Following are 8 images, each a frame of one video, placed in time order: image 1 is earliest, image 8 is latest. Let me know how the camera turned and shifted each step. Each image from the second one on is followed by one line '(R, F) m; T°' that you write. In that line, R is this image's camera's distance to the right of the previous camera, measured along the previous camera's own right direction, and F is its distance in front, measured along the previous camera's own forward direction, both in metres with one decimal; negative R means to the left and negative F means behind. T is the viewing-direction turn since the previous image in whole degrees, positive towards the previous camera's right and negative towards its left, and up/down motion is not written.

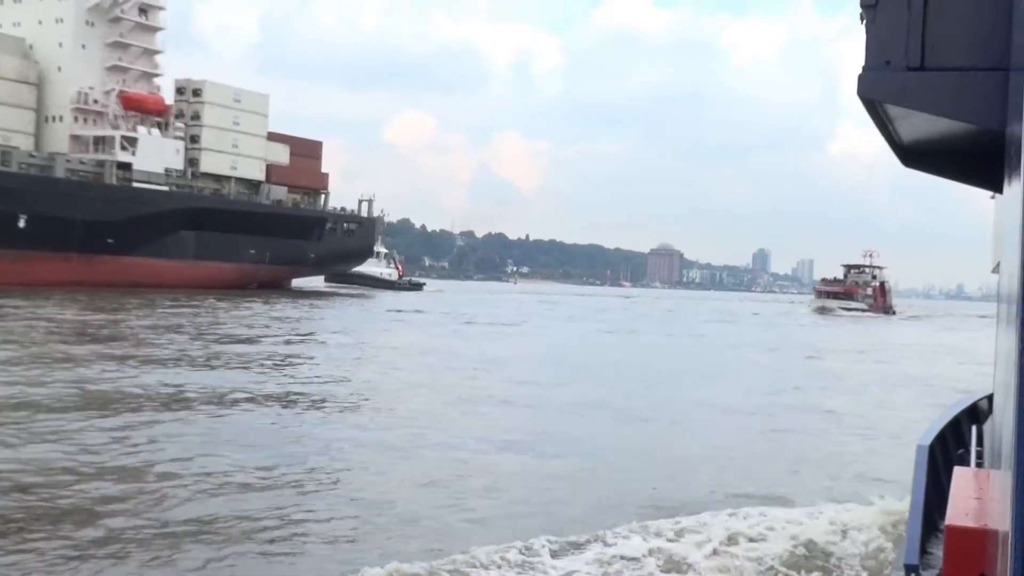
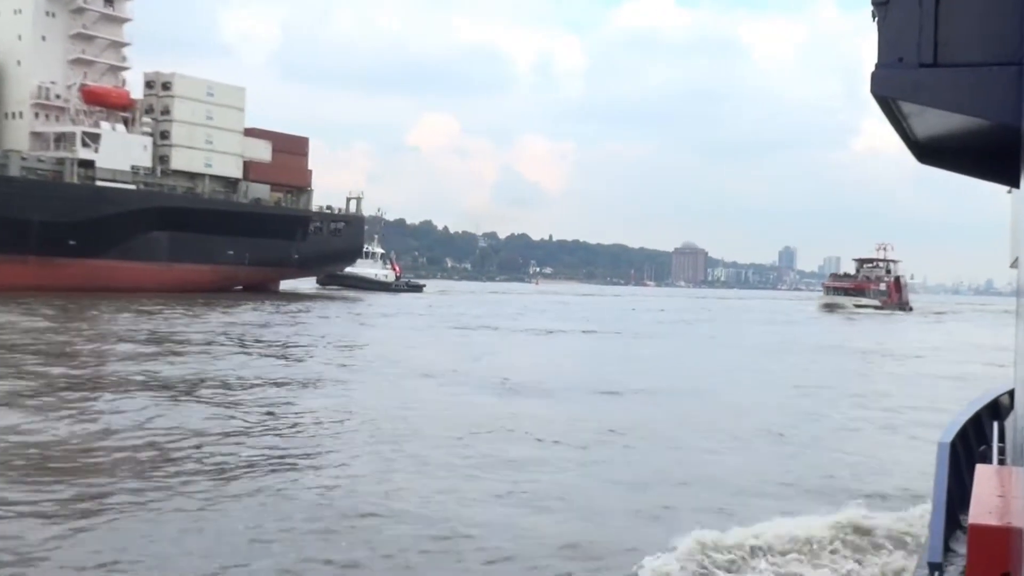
(+0.4, +0.7) m; -1°
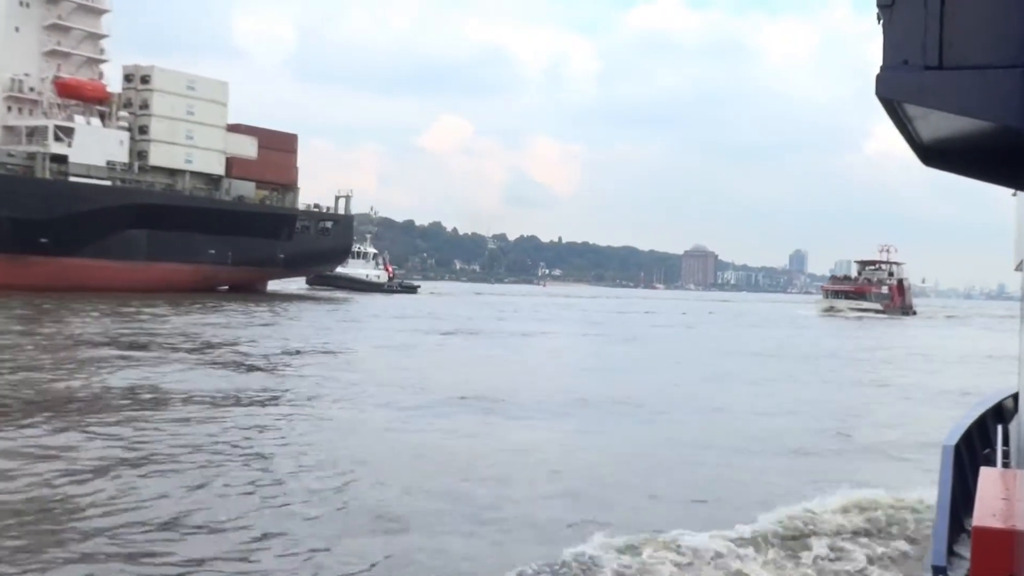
(+0.2, +0.4) m; -1°
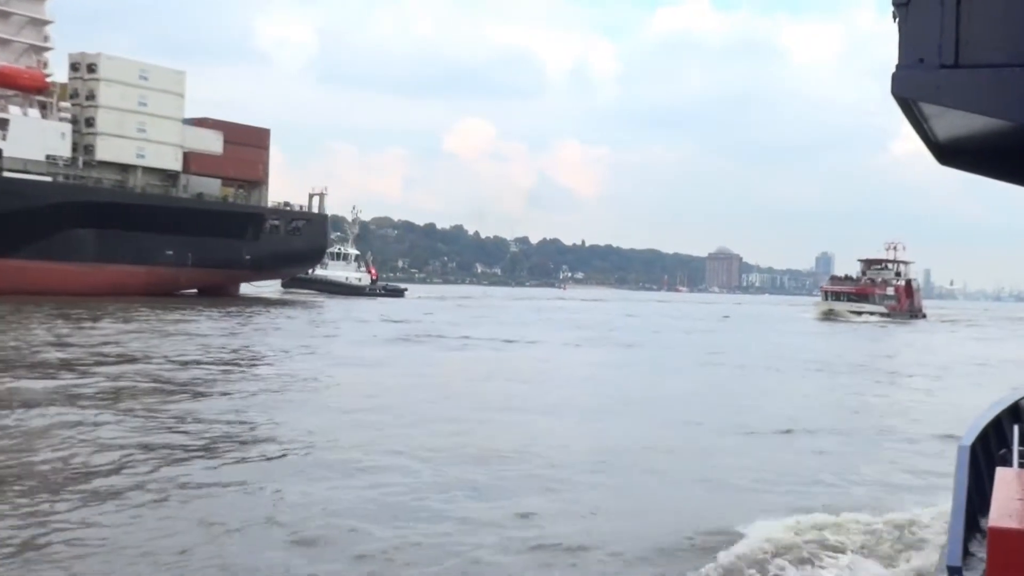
(+0.5, +0.8) m; -1°
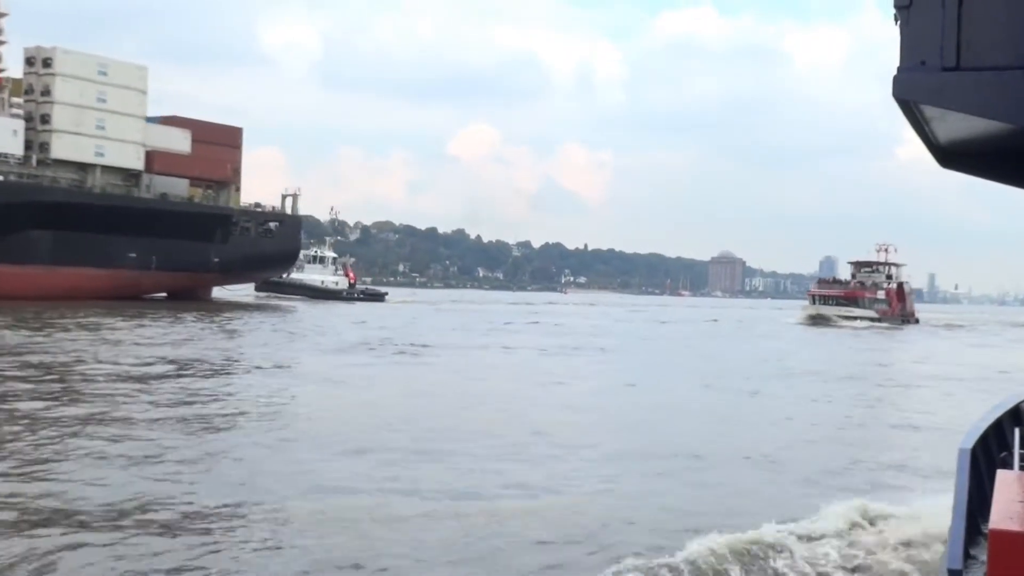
(+0.3, +0.4) m; 0°
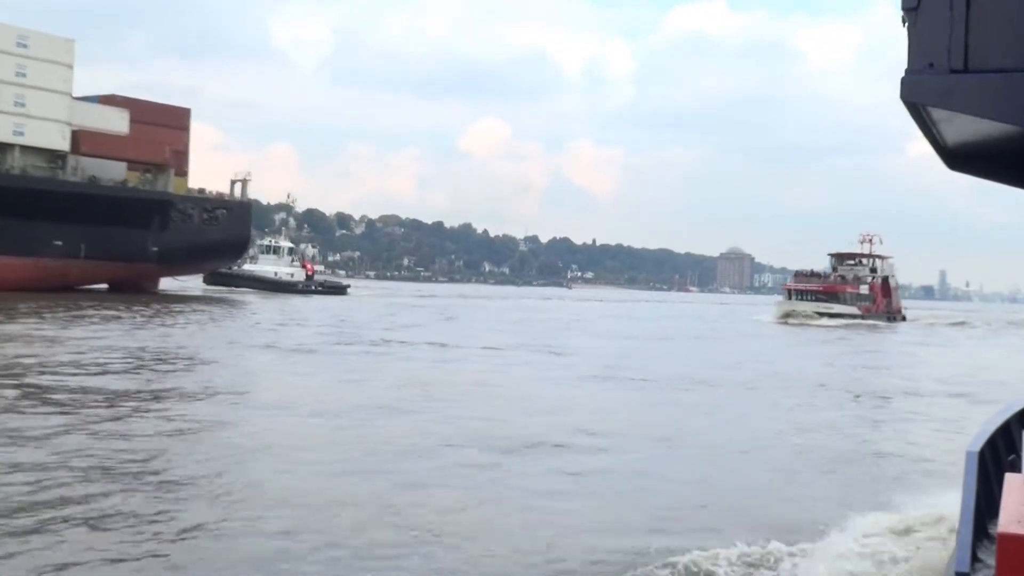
(+0.5, +0.8) m; -1°
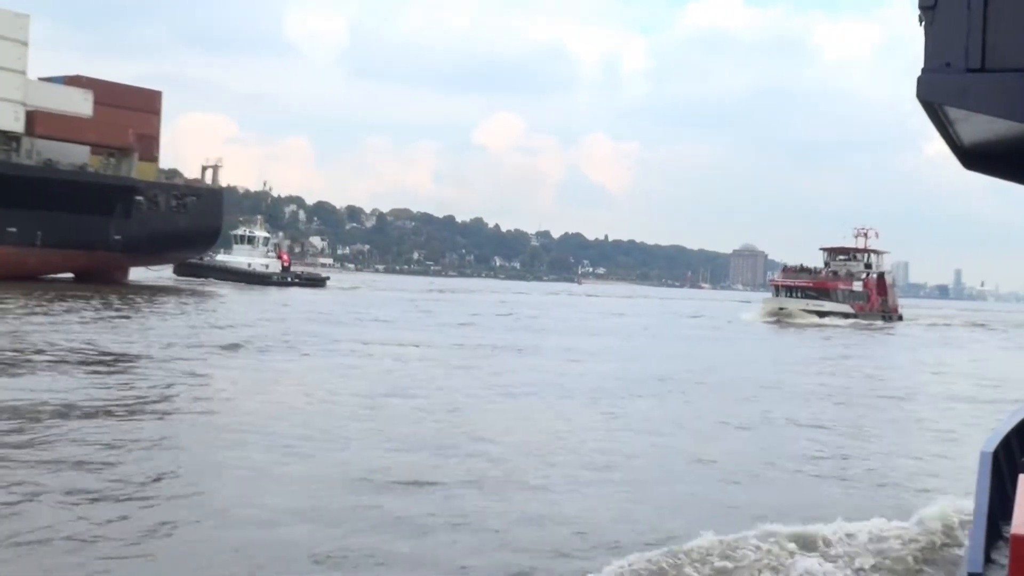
(+0.3, +0.5) m; -1°
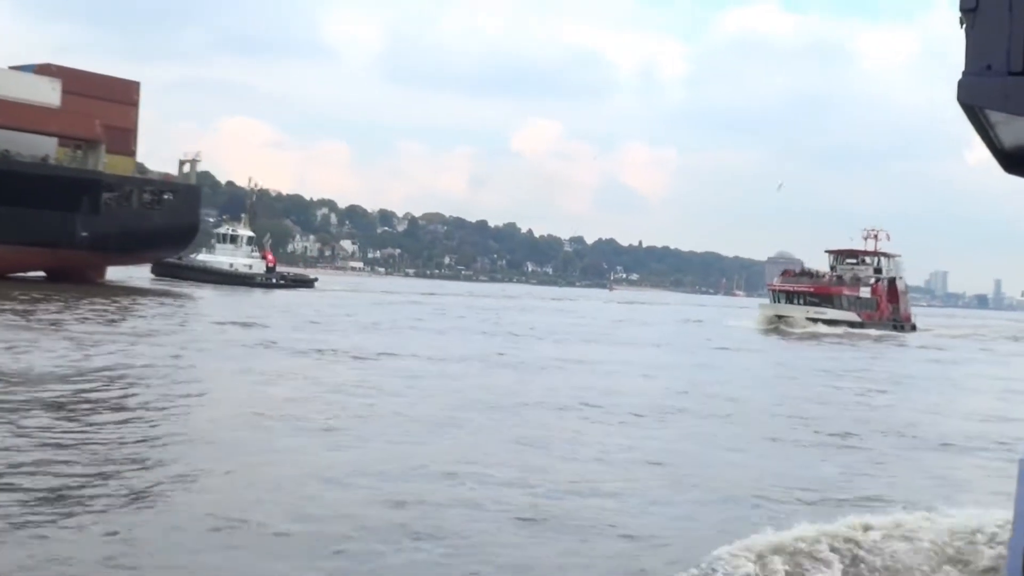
(+0.4, +0.7) m; -2°
